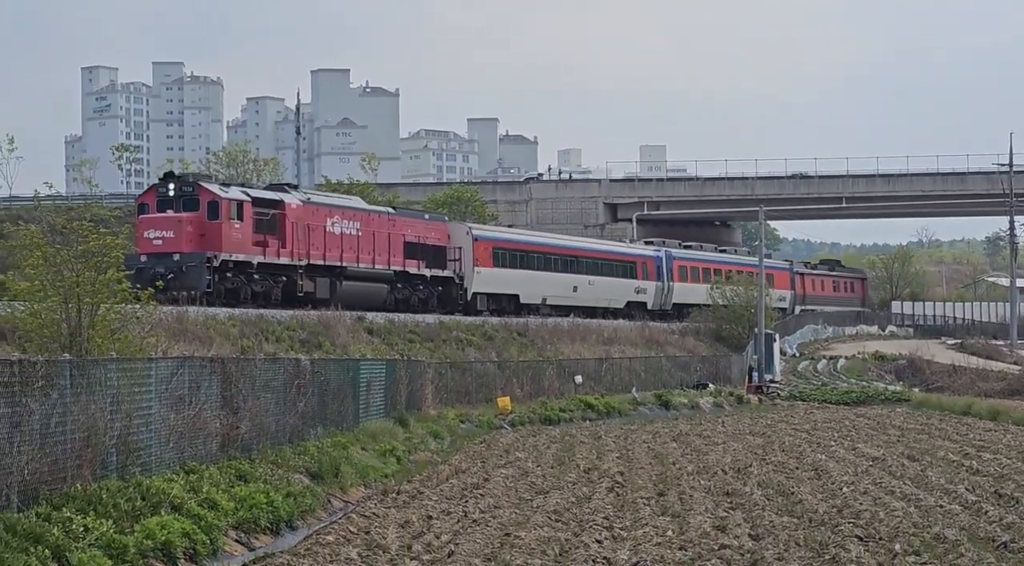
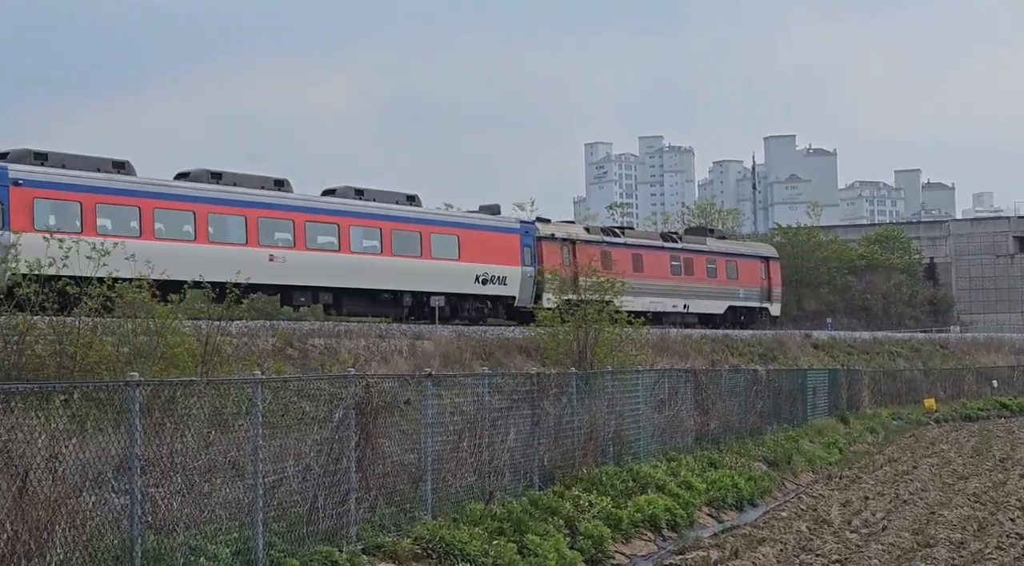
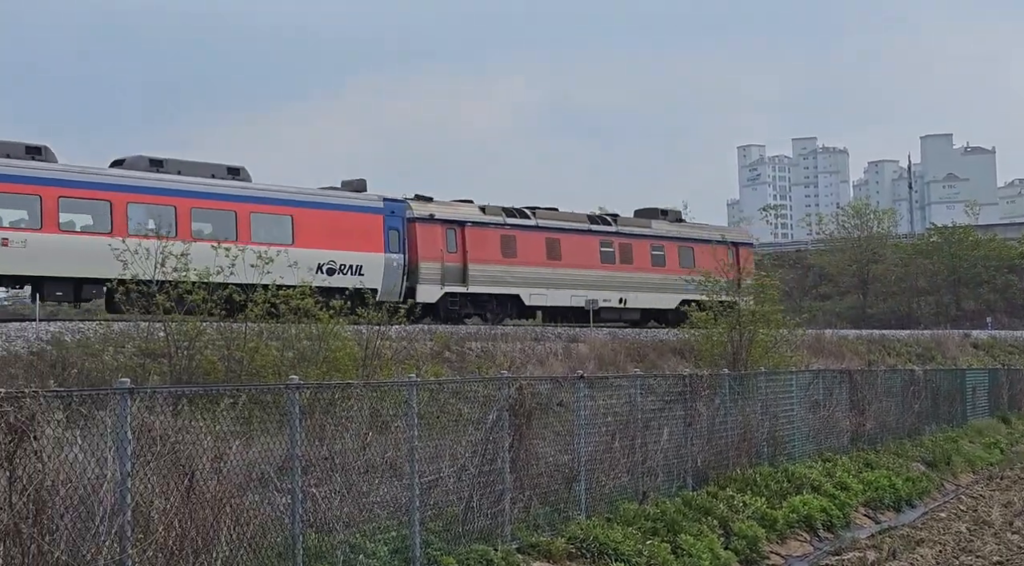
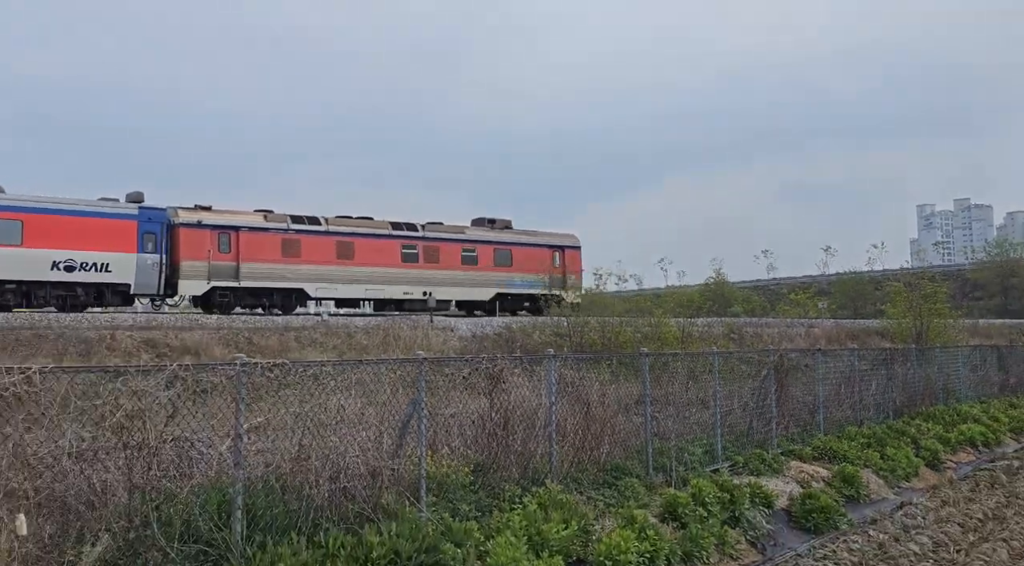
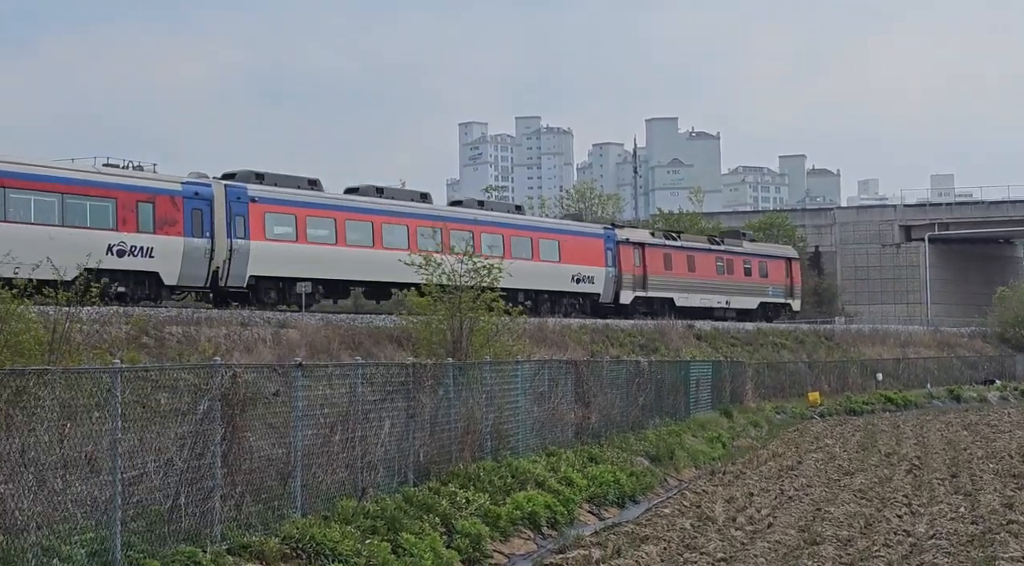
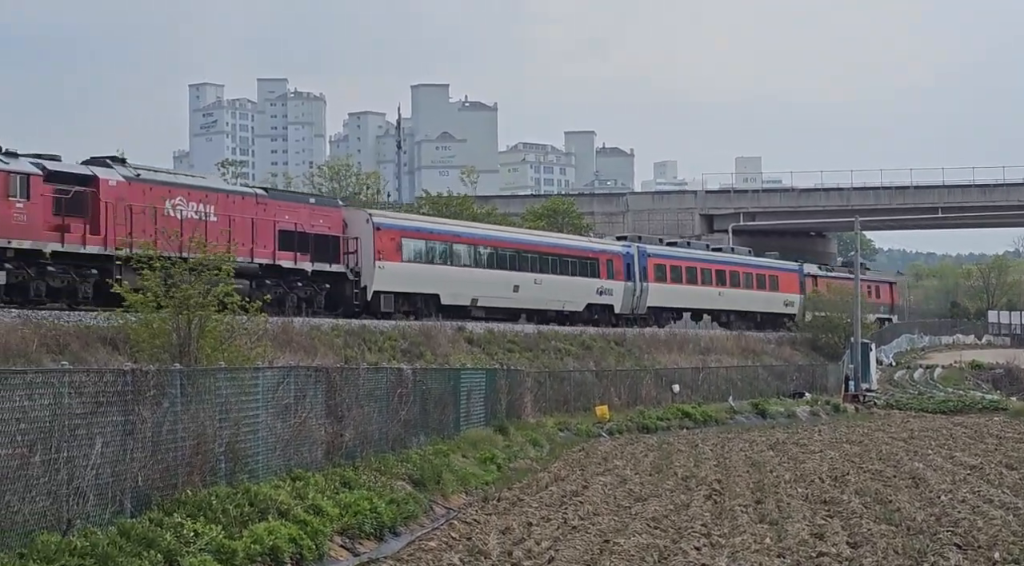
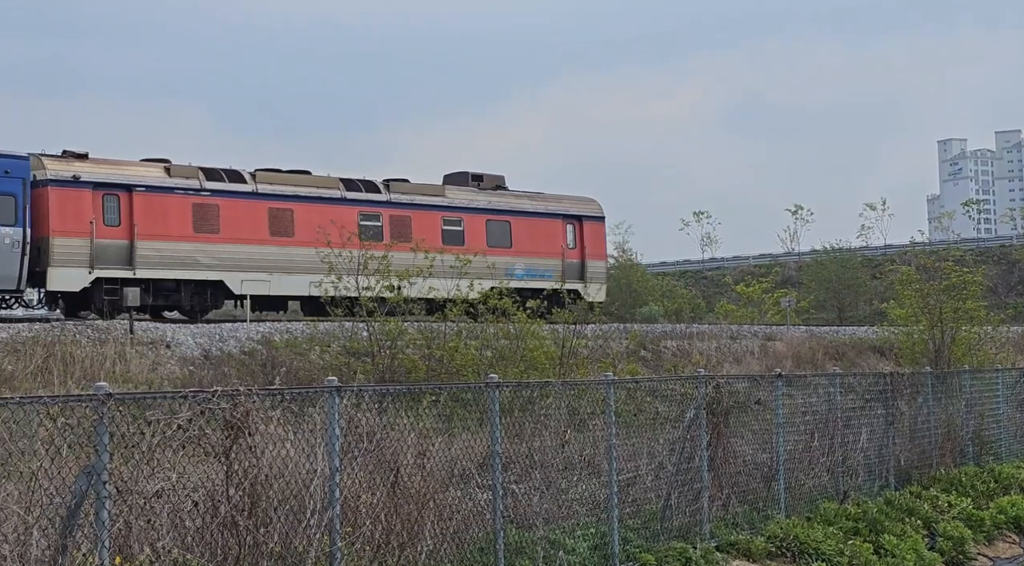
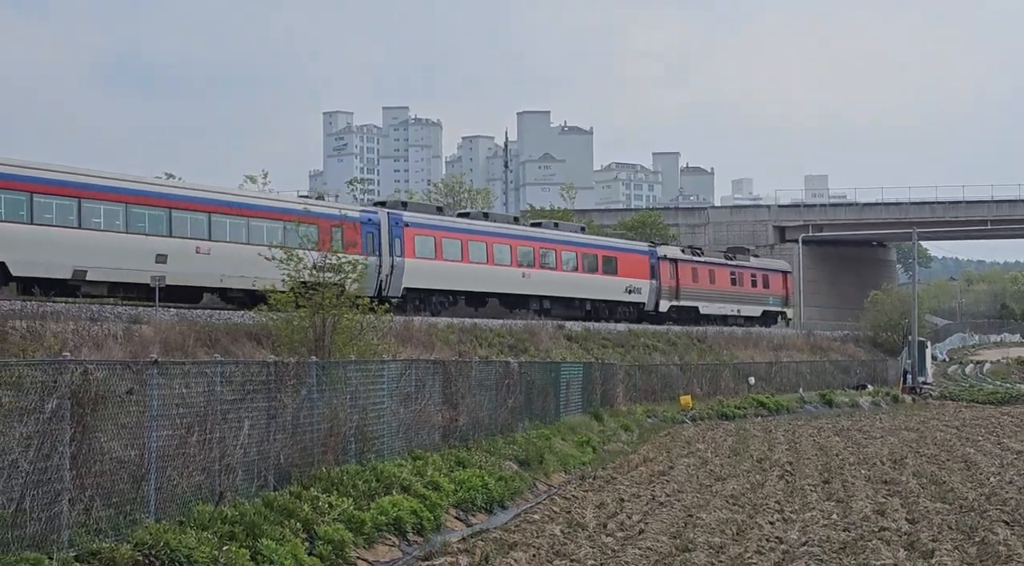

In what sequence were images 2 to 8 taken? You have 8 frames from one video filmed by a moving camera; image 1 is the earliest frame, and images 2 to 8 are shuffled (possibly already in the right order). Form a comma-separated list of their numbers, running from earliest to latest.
6, 8, 5, 2, 3, 7, 4
